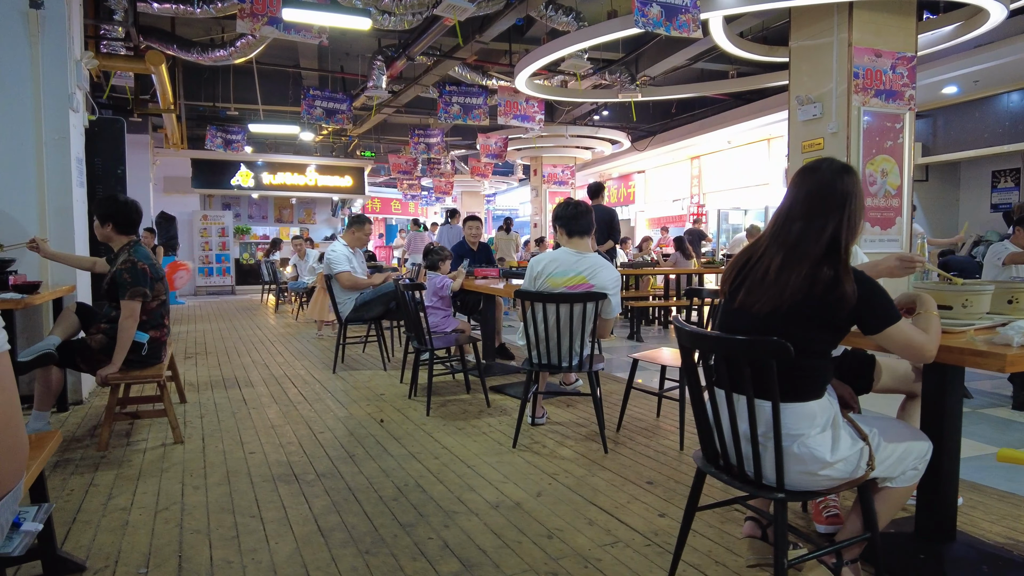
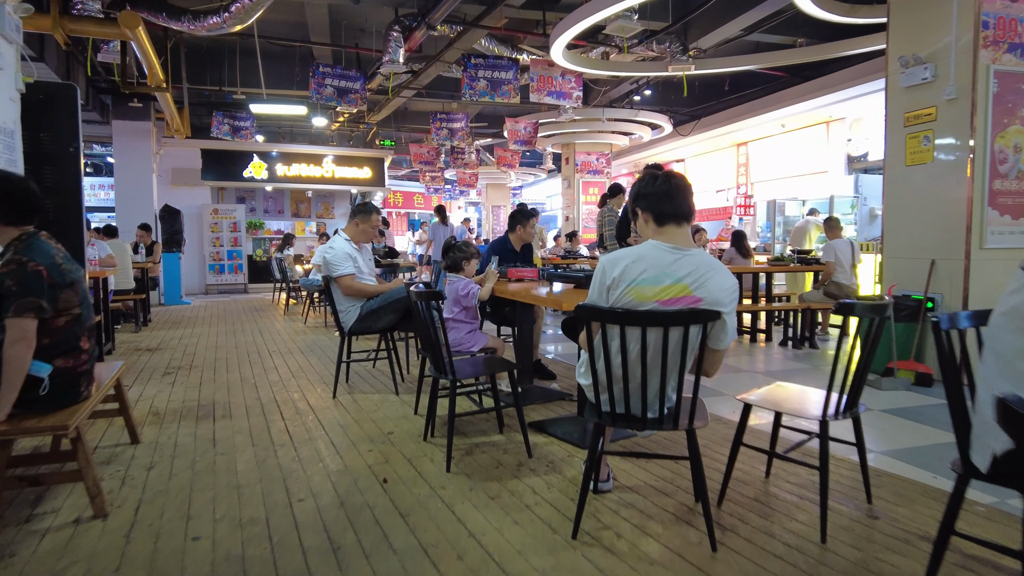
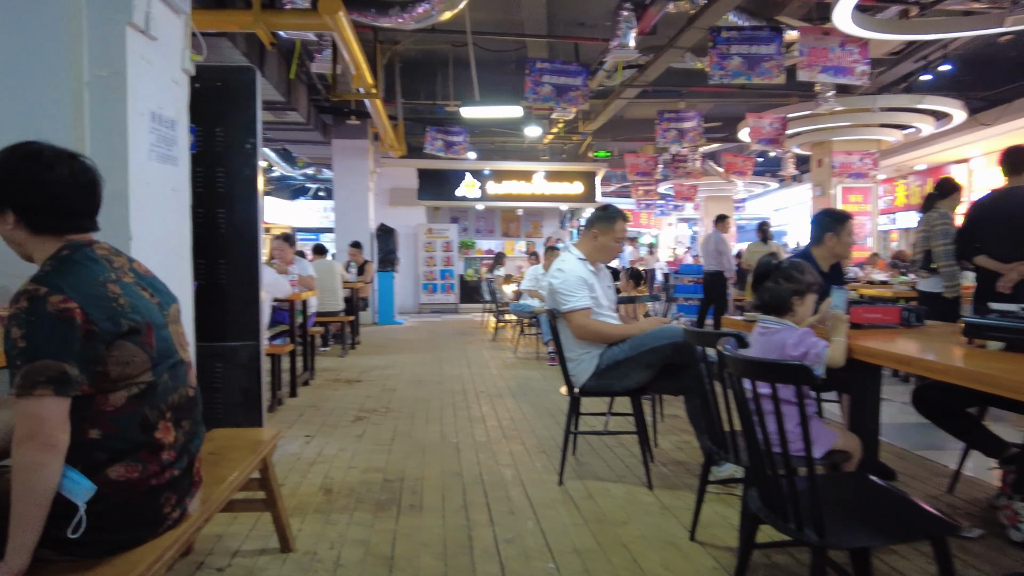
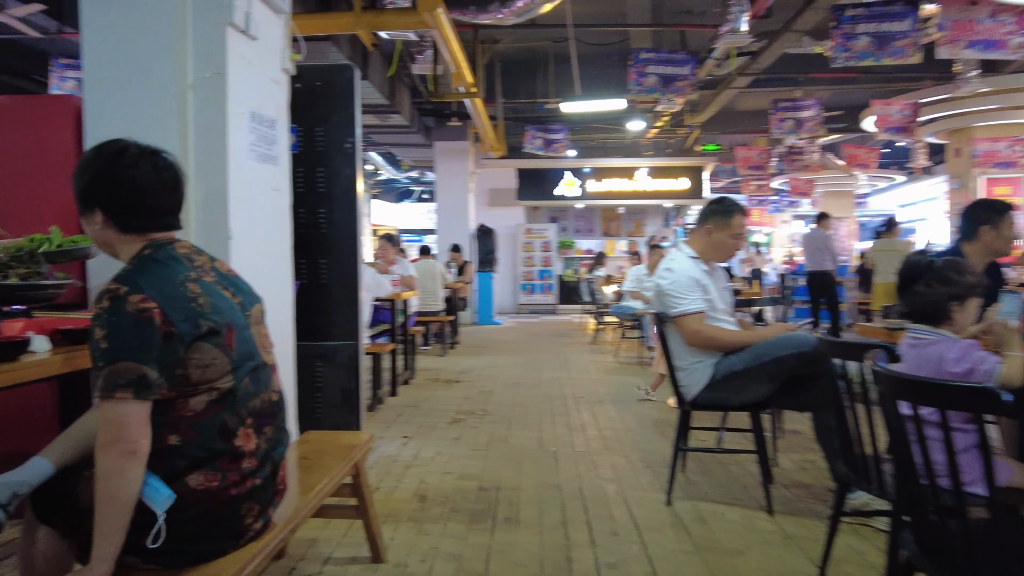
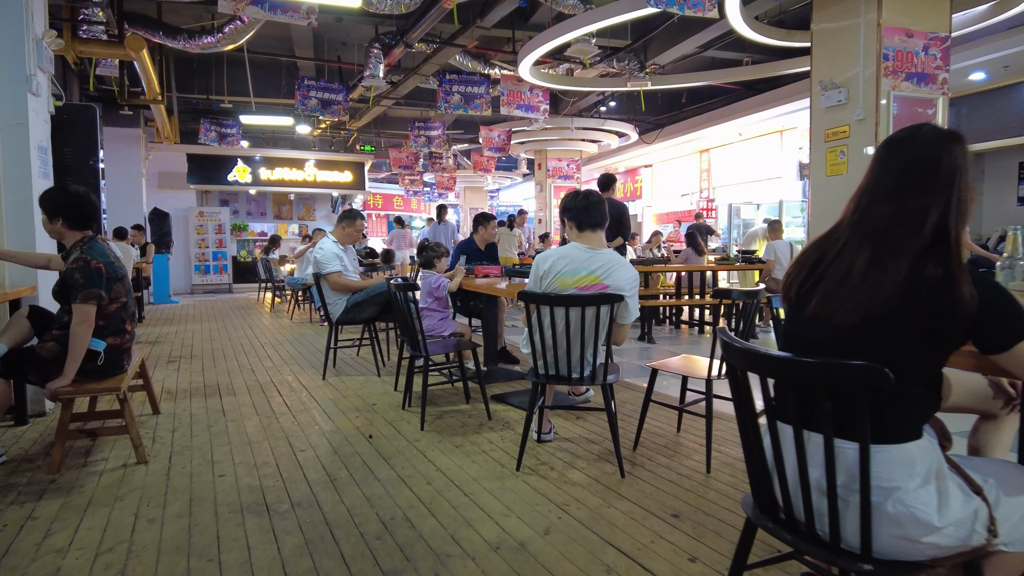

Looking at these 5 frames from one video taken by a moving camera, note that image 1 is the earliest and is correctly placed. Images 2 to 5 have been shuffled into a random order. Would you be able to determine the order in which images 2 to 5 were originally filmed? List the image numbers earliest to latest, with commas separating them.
5, 2, 3, 4
